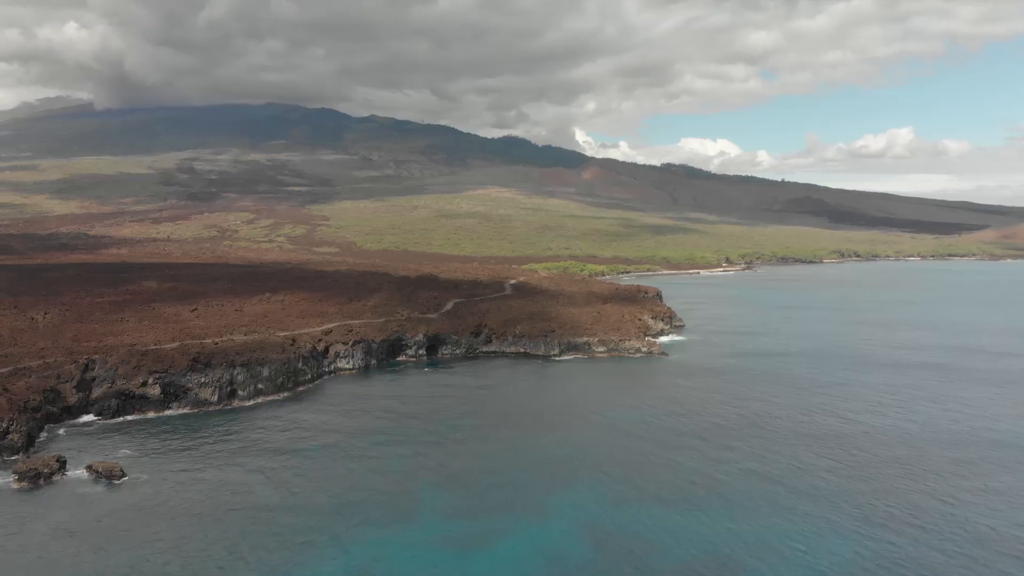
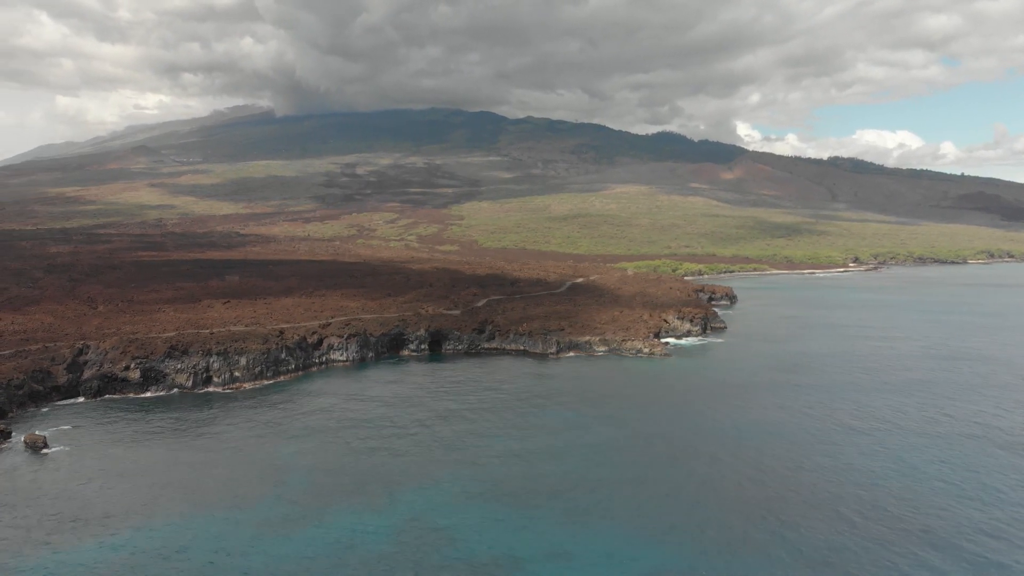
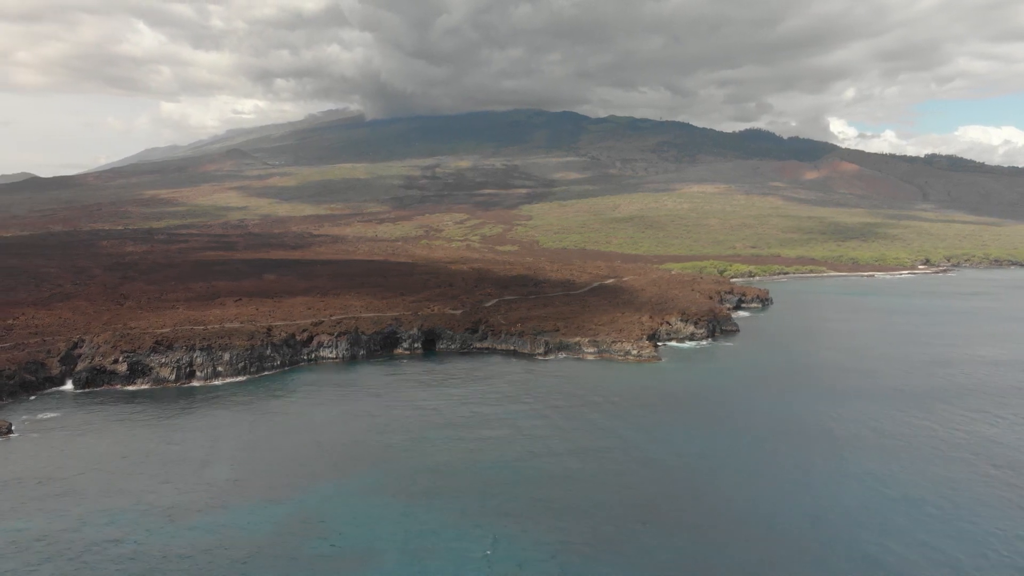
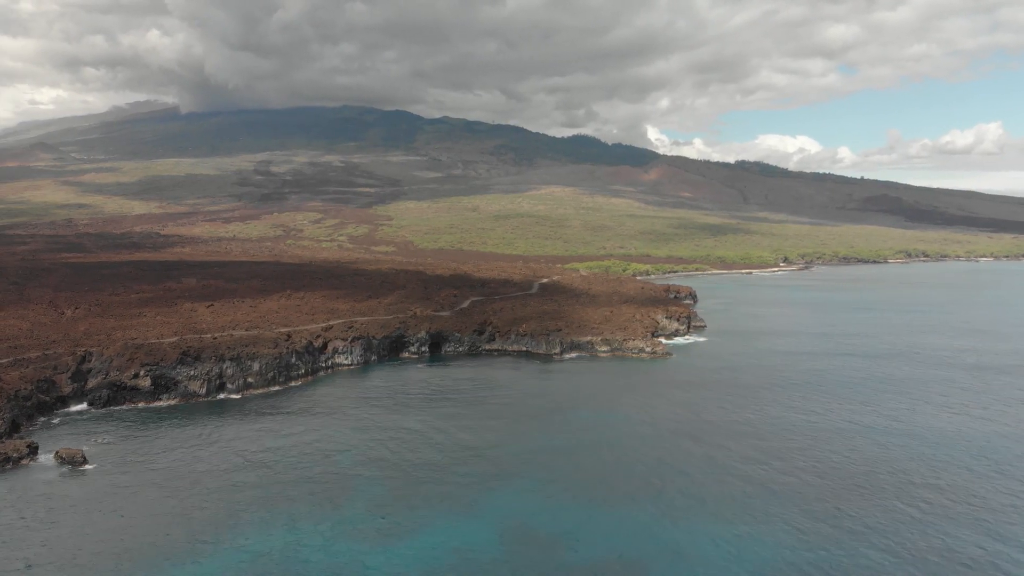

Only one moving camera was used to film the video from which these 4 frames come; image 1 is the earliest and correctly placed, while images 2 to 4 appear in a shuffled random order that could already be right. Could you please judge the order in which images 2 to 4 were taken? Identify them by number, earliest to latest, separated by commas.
4, 2, 3
